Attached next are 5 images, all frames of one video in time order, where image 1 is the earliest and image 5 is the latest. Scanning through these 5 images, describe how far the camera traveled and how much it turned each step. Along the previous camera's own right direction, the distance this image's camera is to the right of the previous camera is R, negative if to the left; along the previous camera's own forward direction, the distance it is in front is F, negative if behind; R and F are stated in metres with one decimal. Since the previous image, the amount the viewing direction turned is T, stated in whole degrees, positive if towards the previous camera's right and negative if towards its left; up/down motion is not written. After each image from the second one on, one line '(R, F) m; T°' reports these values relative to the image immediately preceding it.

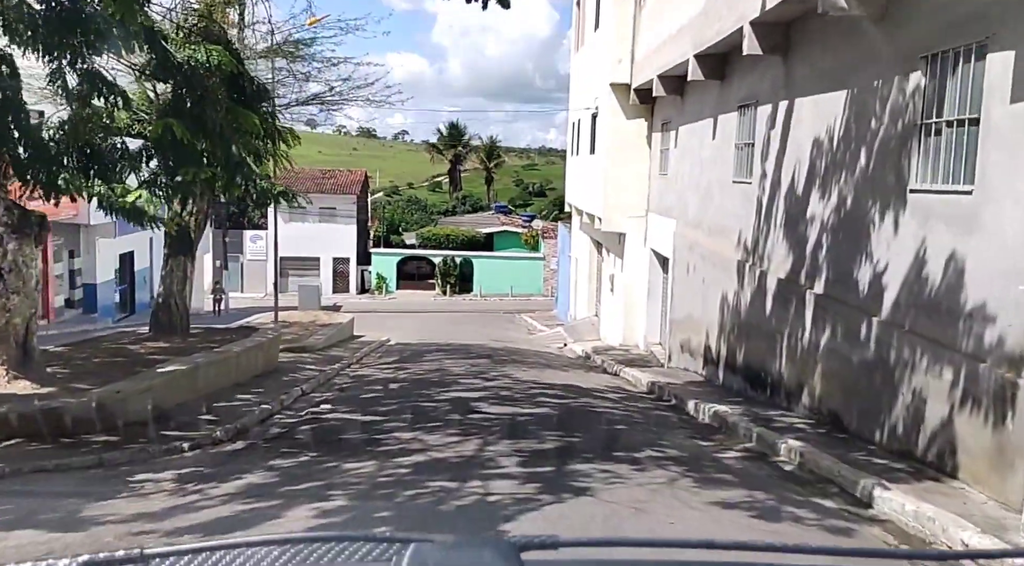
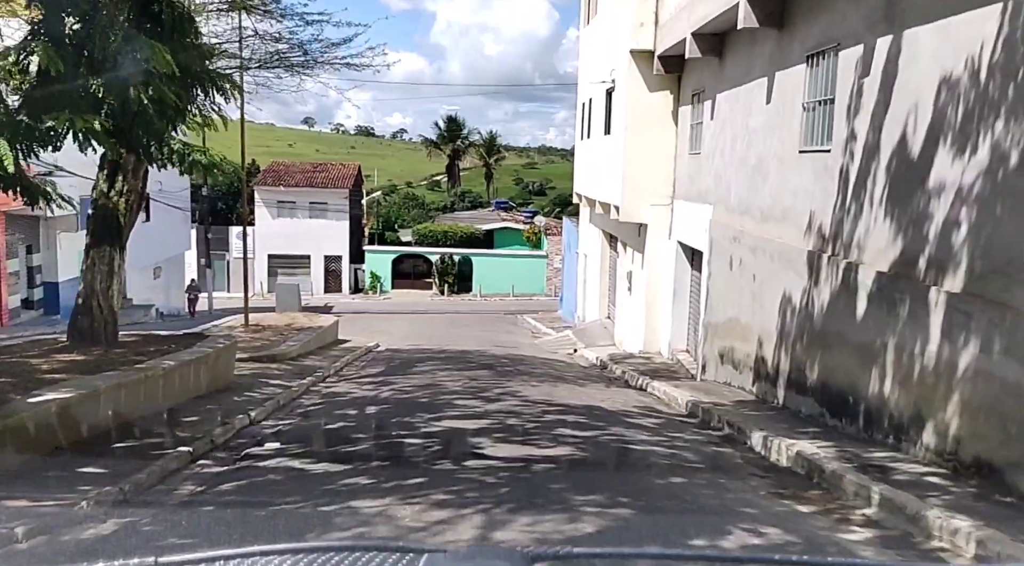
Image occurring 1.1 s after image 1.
(-0.1, +2.8) m; 0°
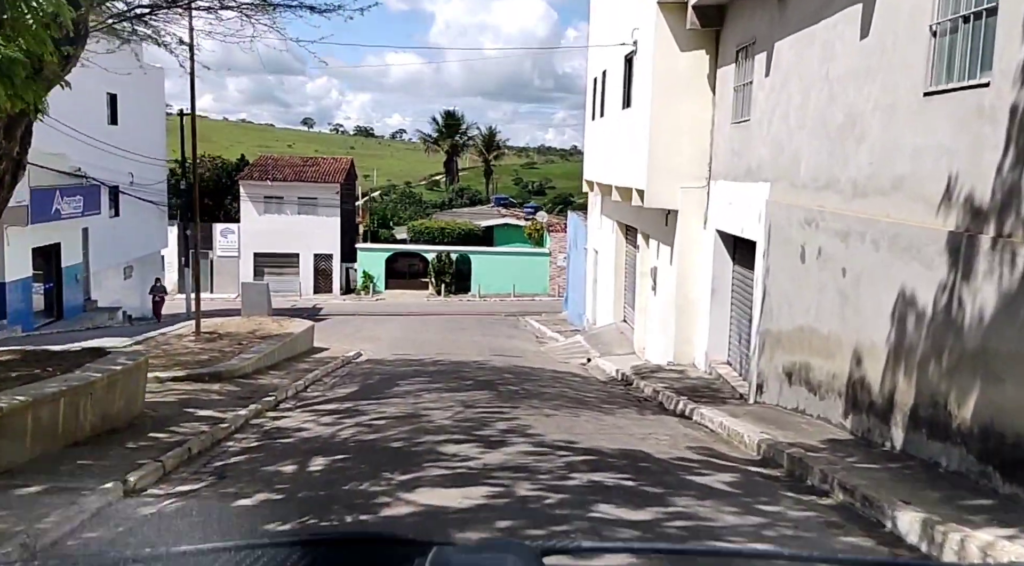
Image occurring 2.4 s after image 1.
(-0.1, +3.3) m; 0°
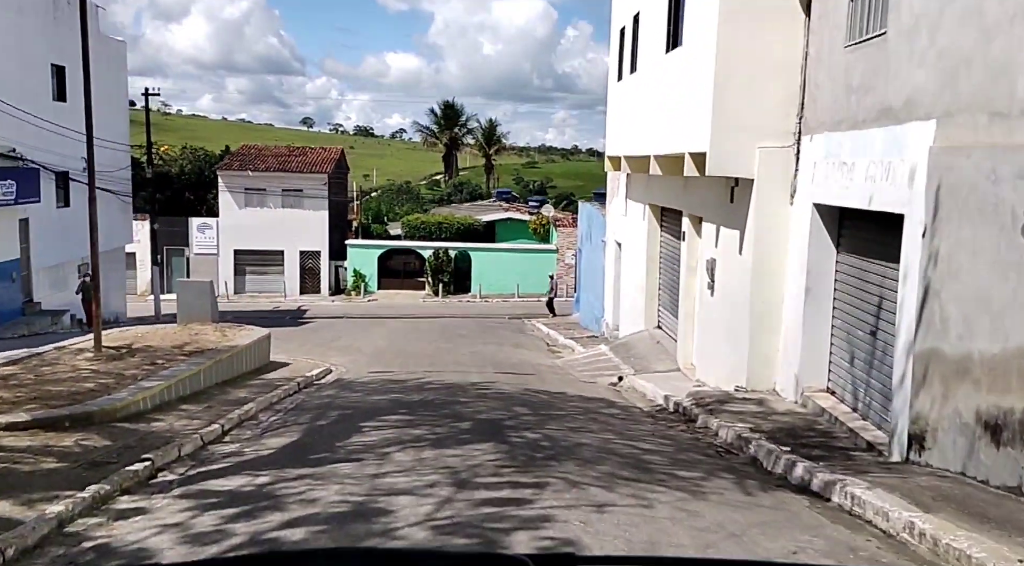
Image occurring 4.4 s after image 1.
(-0.1, +4.5) m; 0°
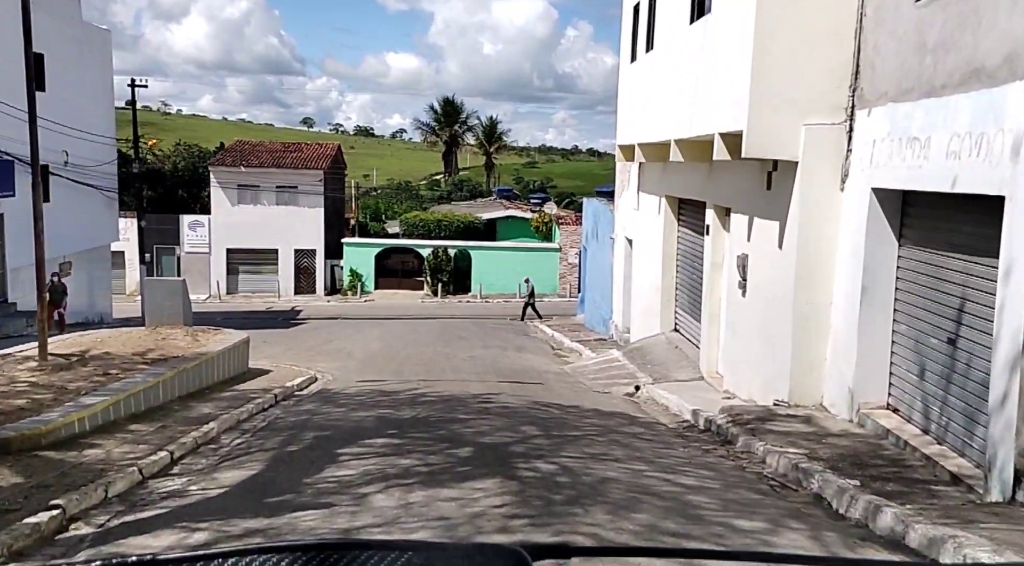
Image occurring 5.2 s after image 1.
(-0.1, +1.6) m; 0°
